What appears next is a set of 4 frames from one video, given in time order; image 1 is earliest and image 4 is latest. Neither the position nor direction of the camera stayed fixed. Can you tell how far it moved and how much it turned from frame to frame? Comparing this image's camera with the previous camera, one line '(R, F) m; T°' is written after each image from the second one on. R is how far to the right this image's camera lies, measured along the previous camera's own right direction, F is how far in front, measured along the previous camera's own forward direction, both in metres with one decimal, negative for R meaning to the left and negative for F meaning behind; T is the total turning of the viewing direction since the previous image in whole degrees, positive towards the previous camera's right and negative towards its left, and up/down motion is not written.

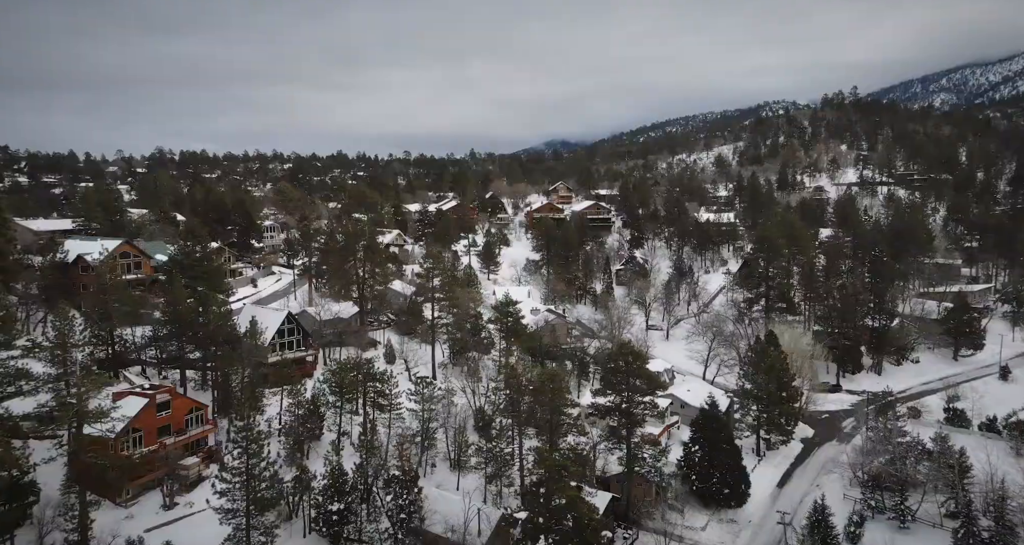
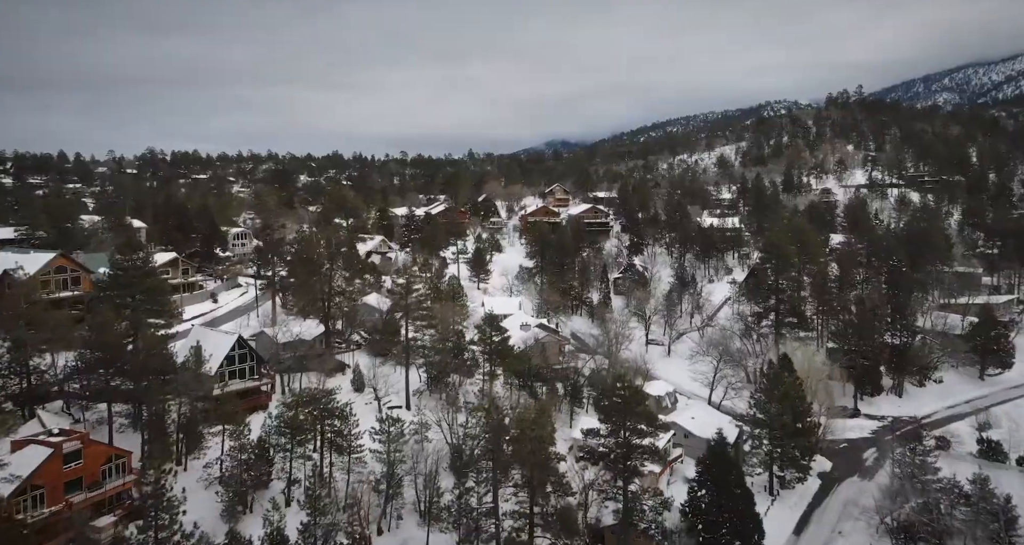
(+0.8, +4.1) m; 0°
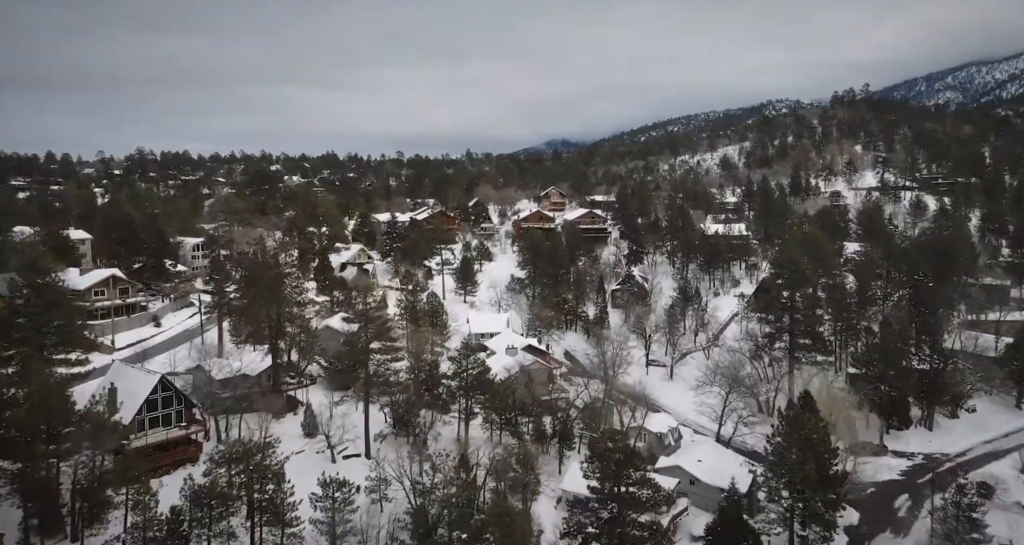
(+0.9, +4.8) m; 0°
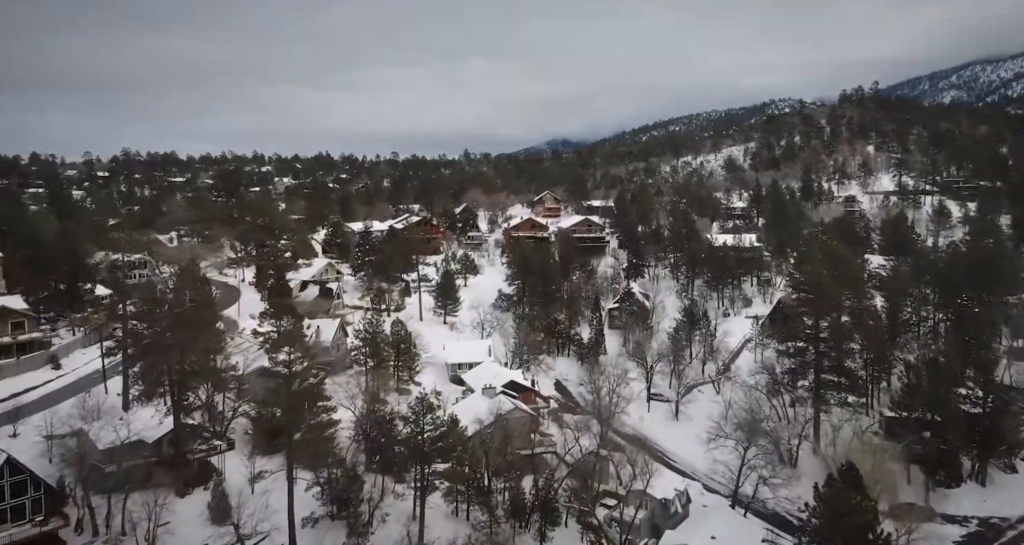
(+1.1, +6.2) m; 0°
